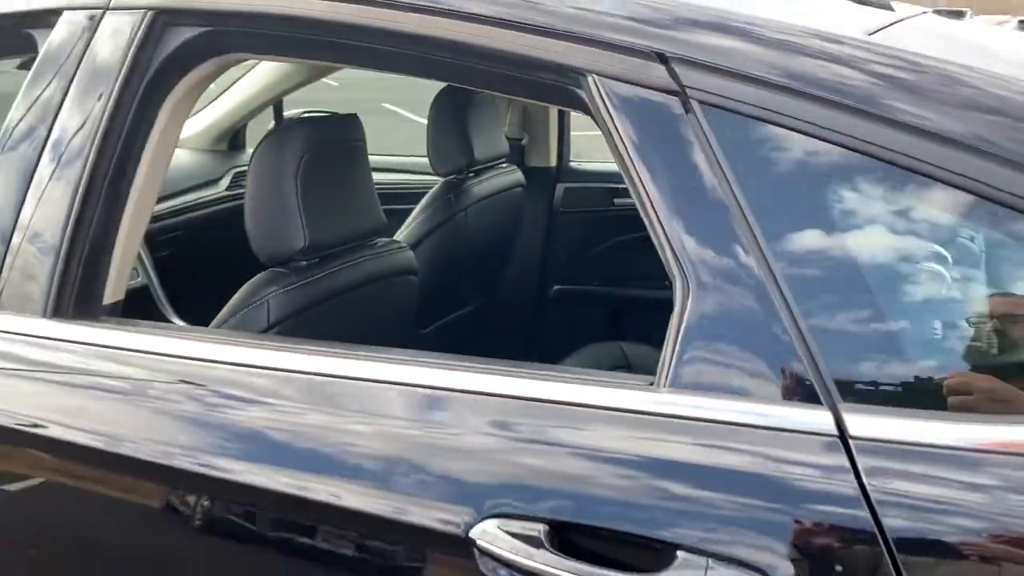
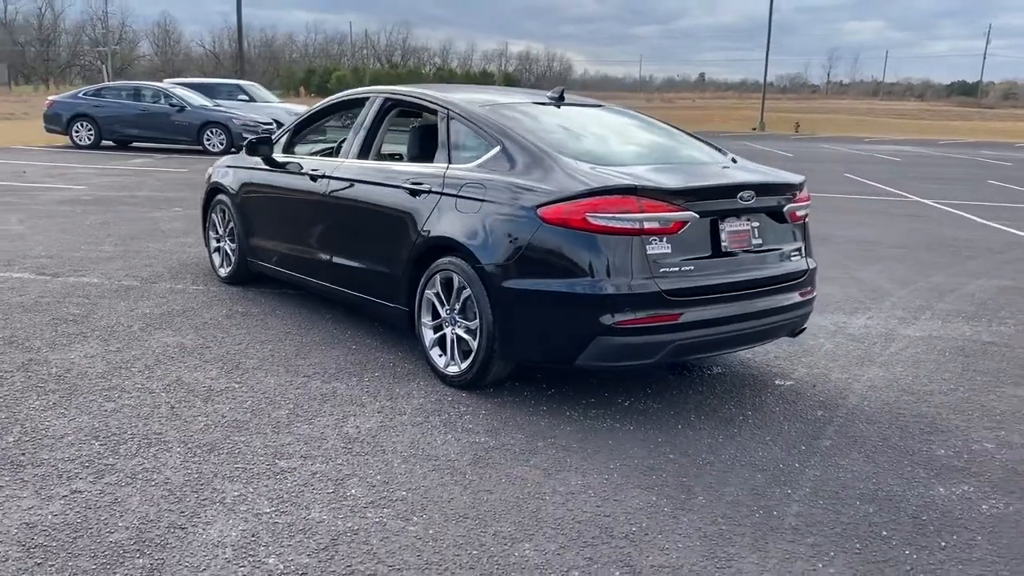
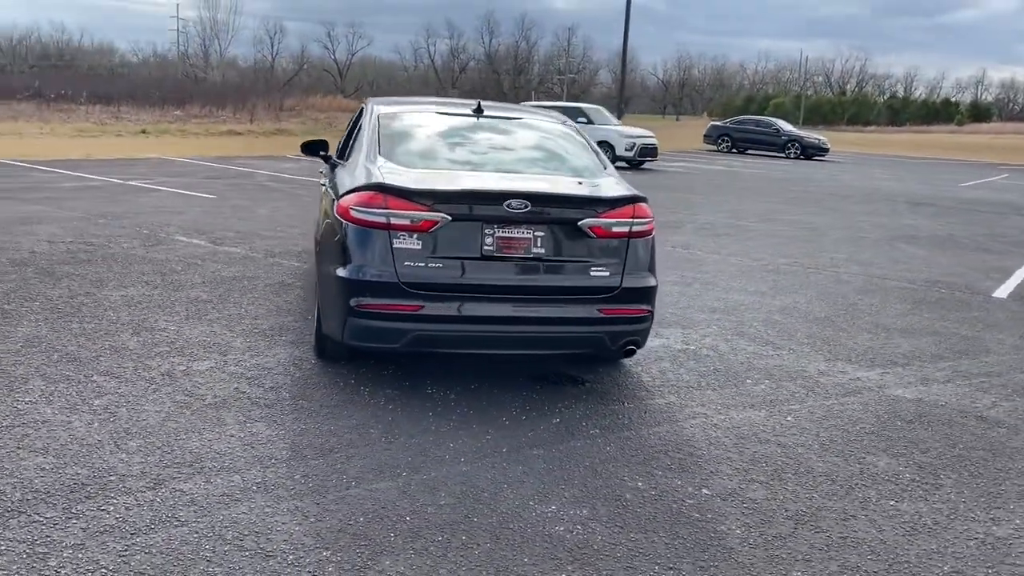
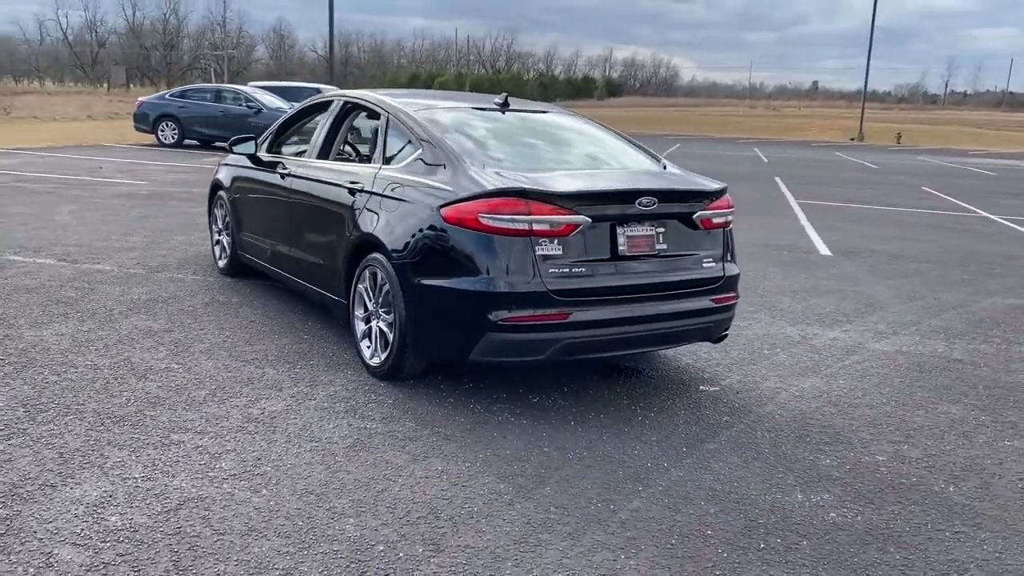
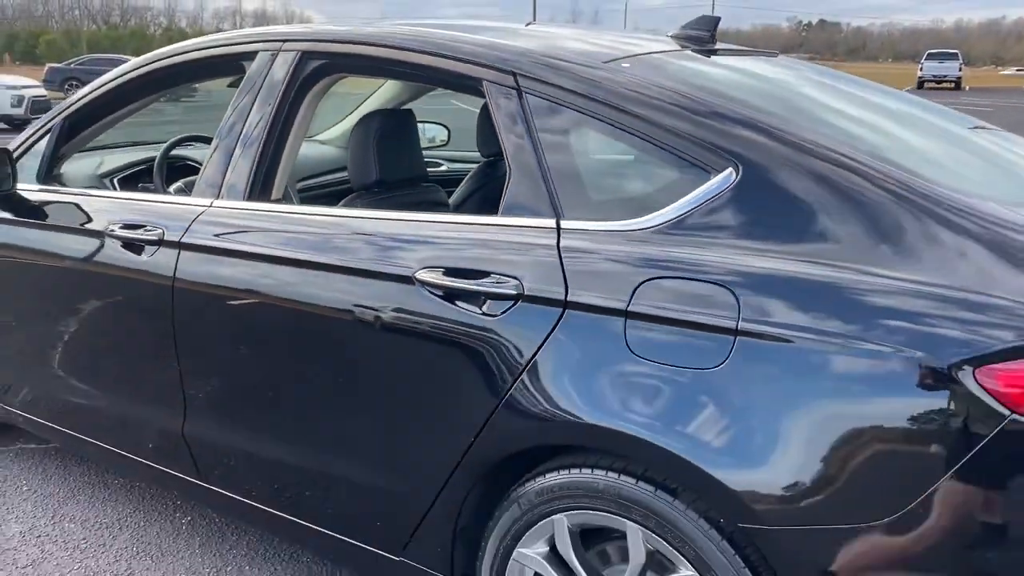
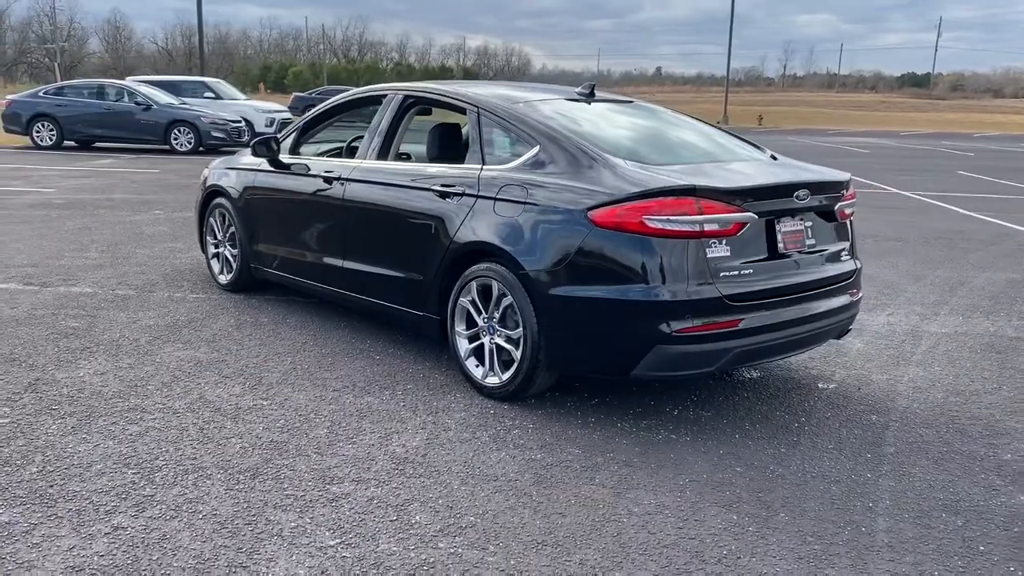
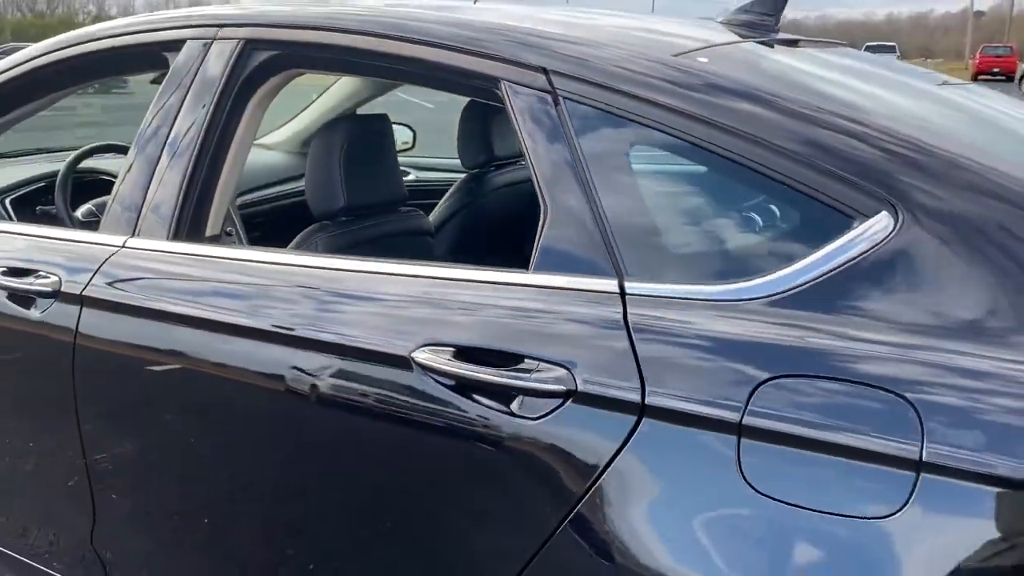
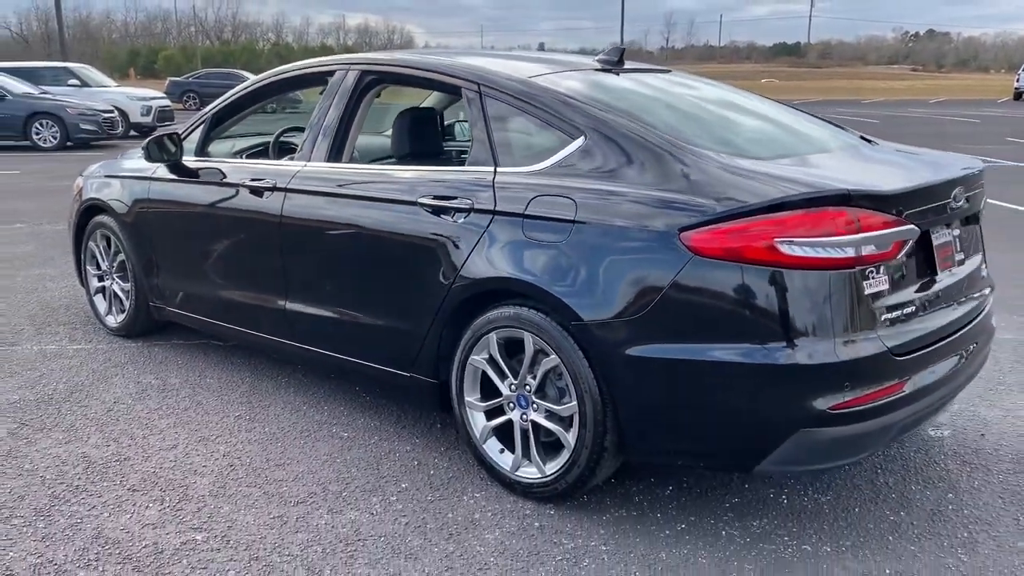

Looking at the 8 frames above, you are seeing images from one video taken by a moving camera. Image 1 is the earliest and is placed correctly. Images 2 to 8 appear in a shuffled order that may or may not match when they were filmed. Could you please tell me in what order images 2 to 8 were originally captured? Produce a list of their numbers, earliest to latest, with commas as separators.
7, 5, 8, 6, 2, 4, 3
